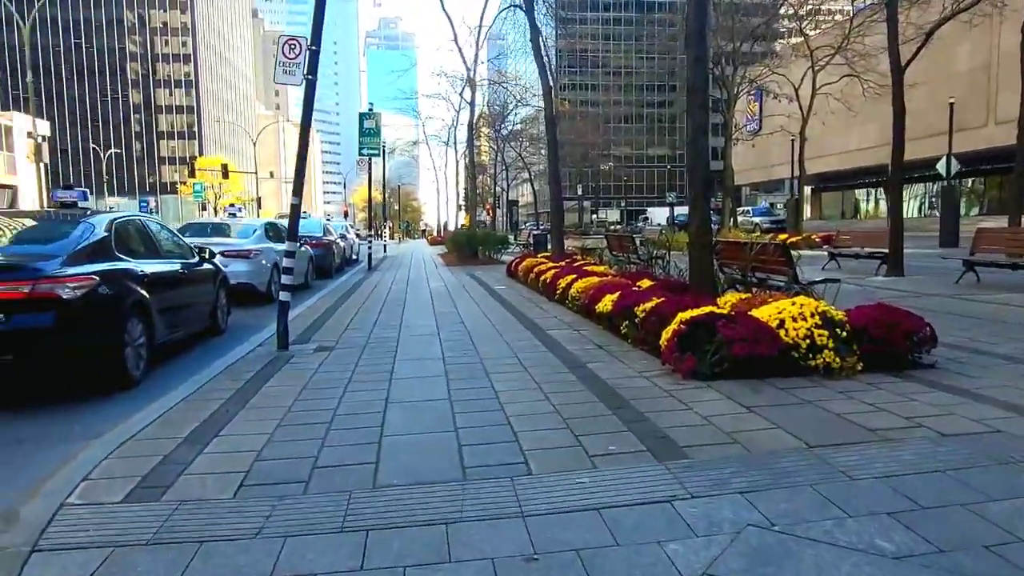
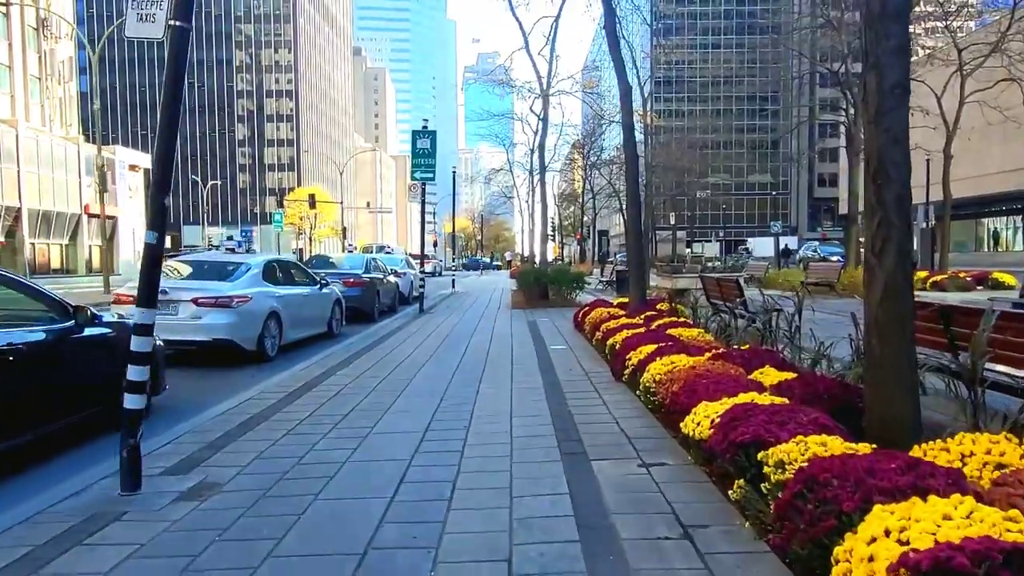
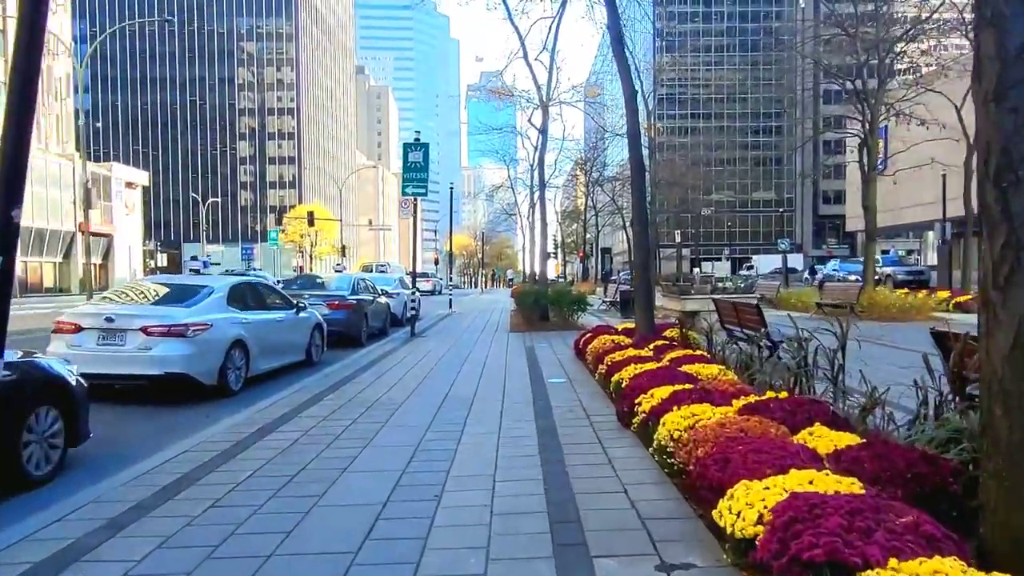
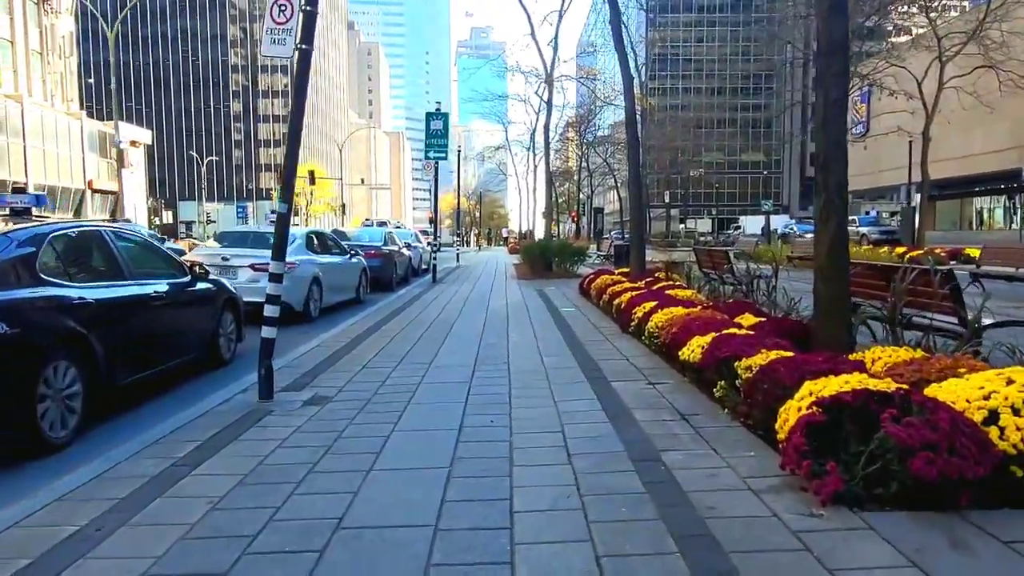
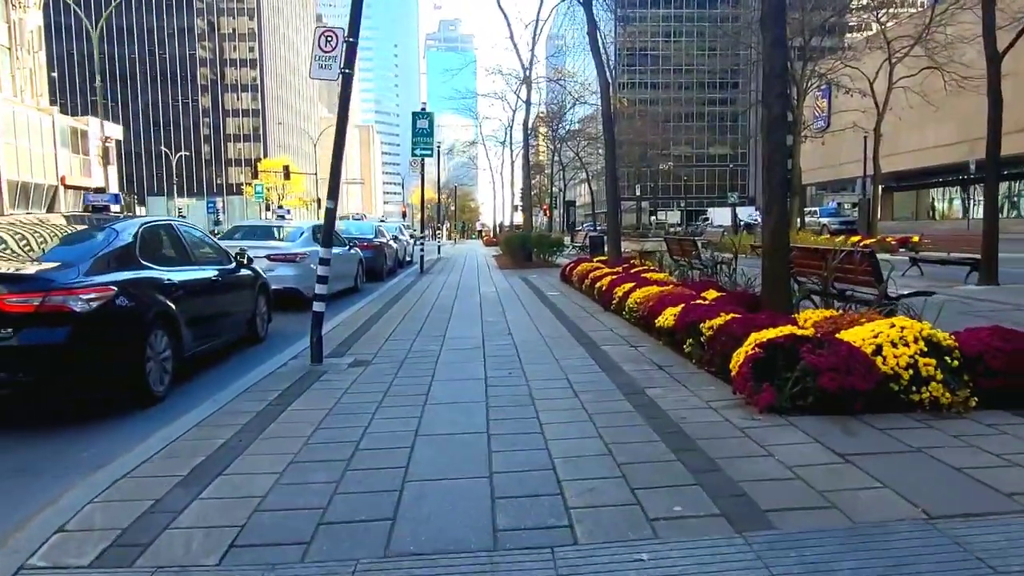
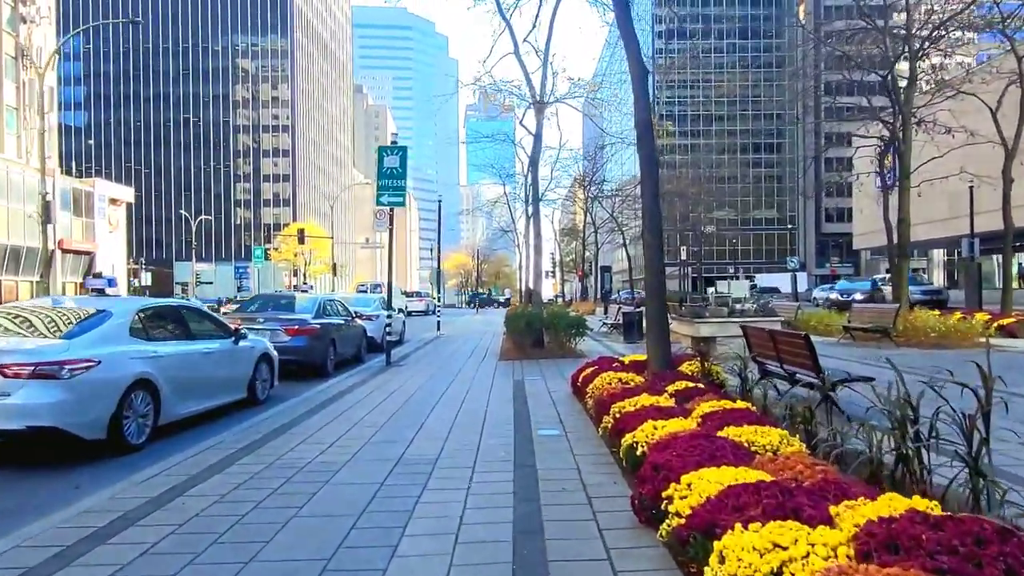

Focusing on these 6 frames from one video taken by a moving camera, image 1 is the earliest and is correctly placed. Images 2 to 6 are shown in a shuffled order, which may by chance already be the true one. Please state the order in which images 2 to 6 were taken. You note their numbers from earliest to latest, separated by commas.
5, 4, 2, 3, 6
